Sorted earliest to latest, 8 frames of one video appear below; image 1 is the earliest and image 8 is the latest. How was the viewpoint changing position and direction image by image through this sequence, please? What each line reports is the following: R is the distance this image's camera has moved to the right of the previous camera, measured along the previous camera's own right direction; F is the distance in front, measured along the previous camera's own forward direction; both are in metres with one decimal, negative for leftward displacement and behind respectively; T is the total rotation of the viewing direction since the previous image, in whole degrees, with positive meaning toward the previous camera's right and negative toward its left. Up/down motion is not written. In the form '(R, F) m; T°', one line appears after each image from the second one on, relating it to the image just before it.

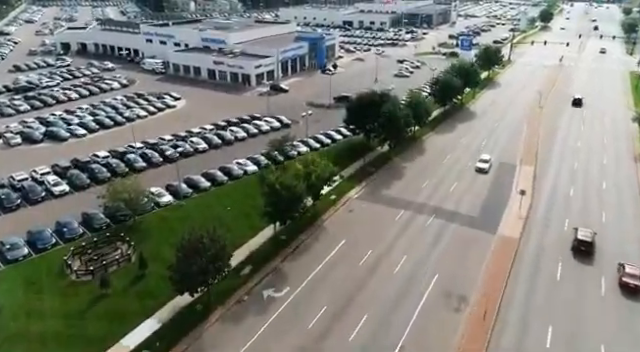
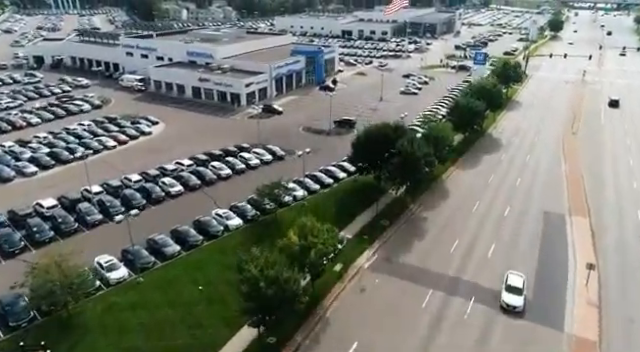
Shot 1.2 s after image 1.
(-0.2, +8.6) m; 0°
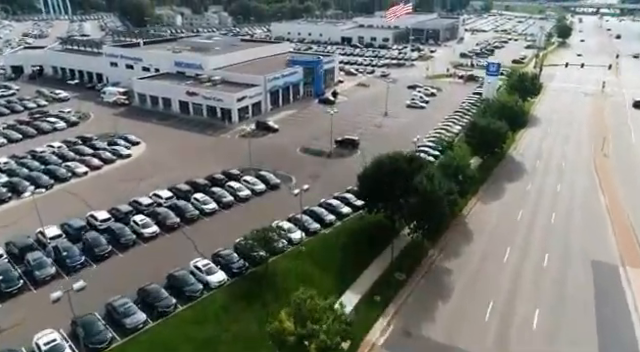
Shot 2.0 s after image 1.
(-0.1, +6.0) m; 0°
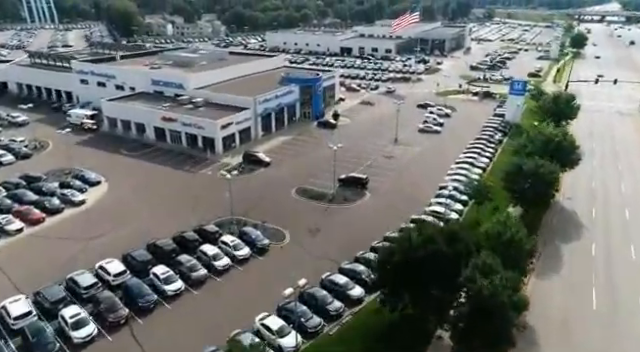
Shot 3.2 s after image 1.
(-0.2, +9.4) m; 0°
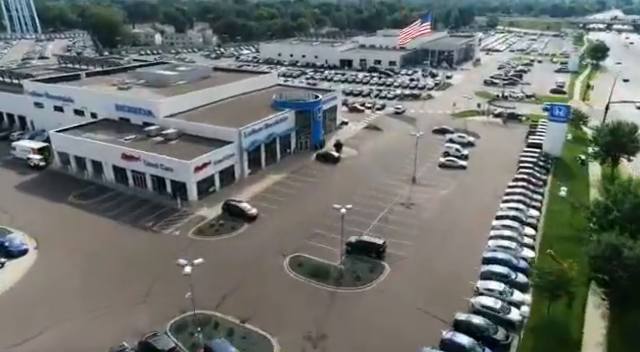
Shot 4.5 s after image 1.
(-0.3, +10.7) m; 0°
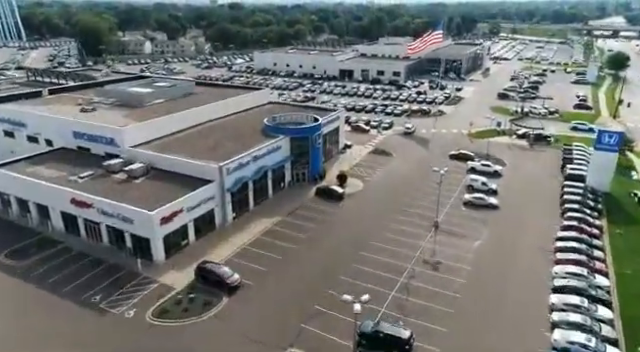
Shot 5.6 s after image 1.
(-0.2, +8.7) m; 0°
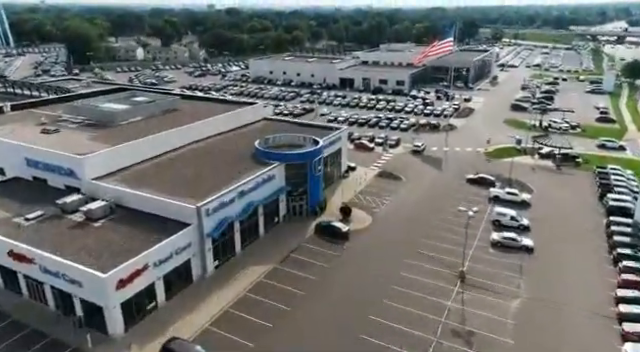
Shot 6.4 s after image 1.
(-0.1, +6.7) m; 0°
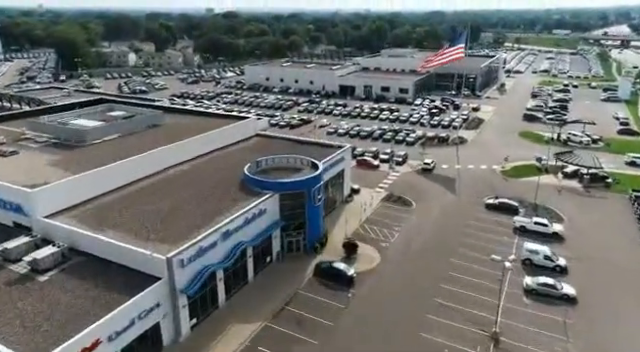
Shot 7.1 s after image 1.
(-0.1, +5.7) m; 0°
